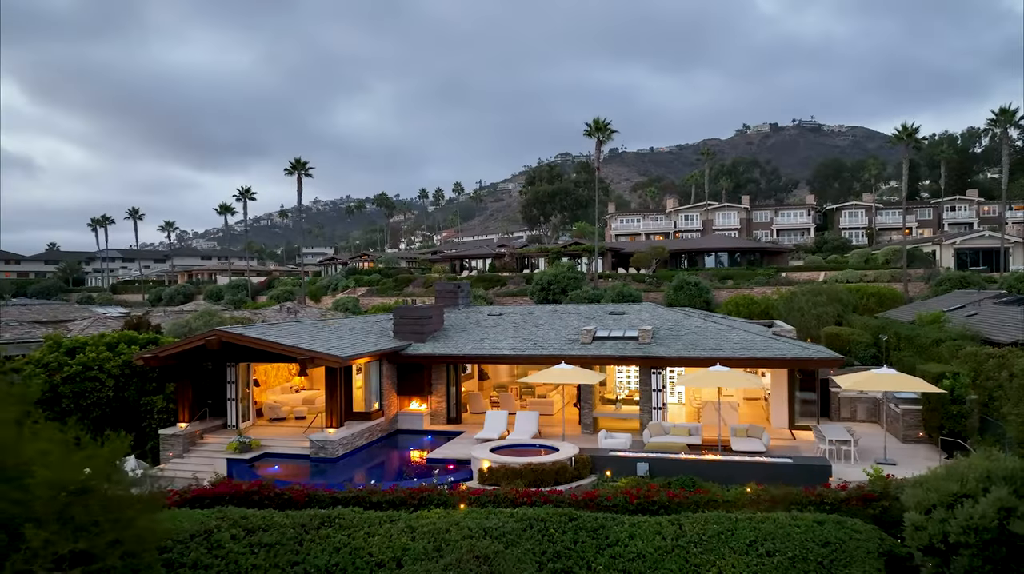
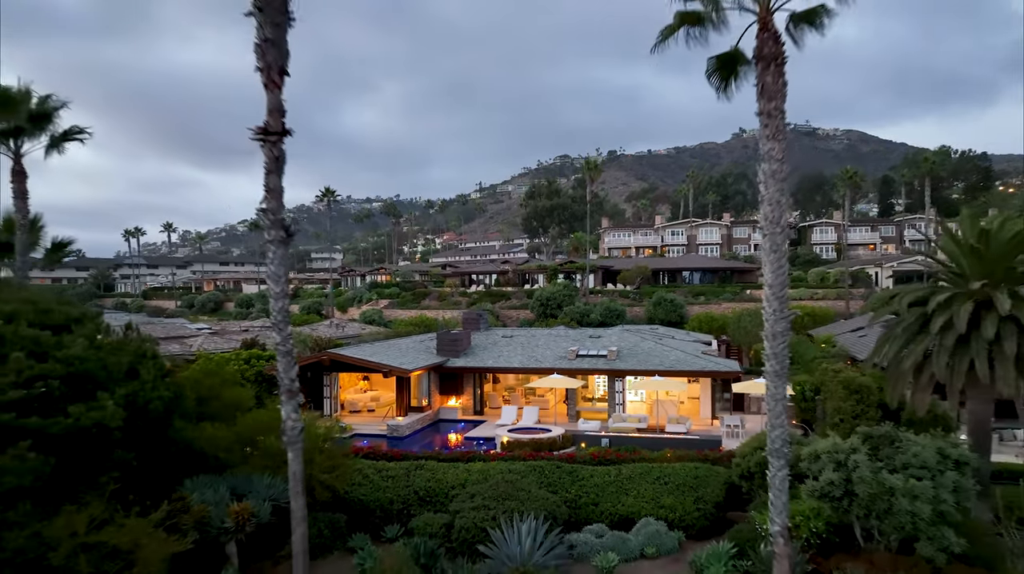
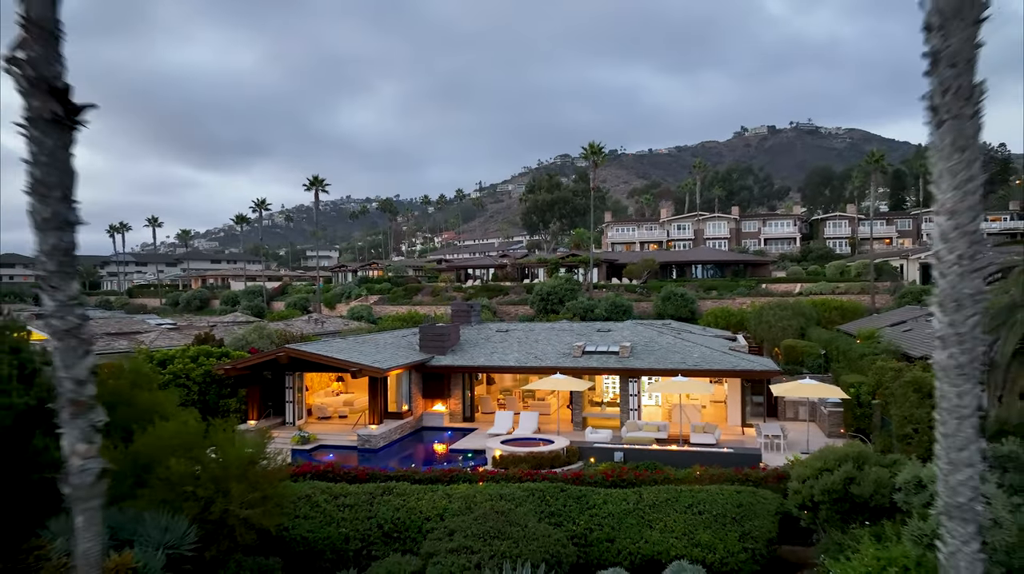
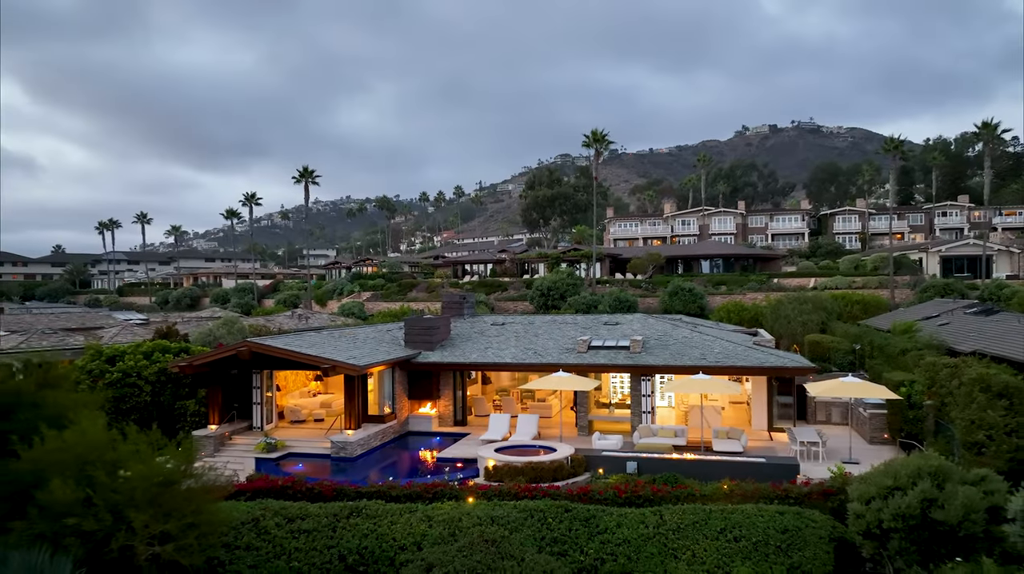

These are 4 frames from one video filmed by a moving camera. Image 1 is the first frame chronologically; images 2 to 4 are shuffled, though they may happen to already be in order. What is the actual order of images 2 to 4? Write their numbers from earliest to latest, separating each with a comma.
4, 3, 2
